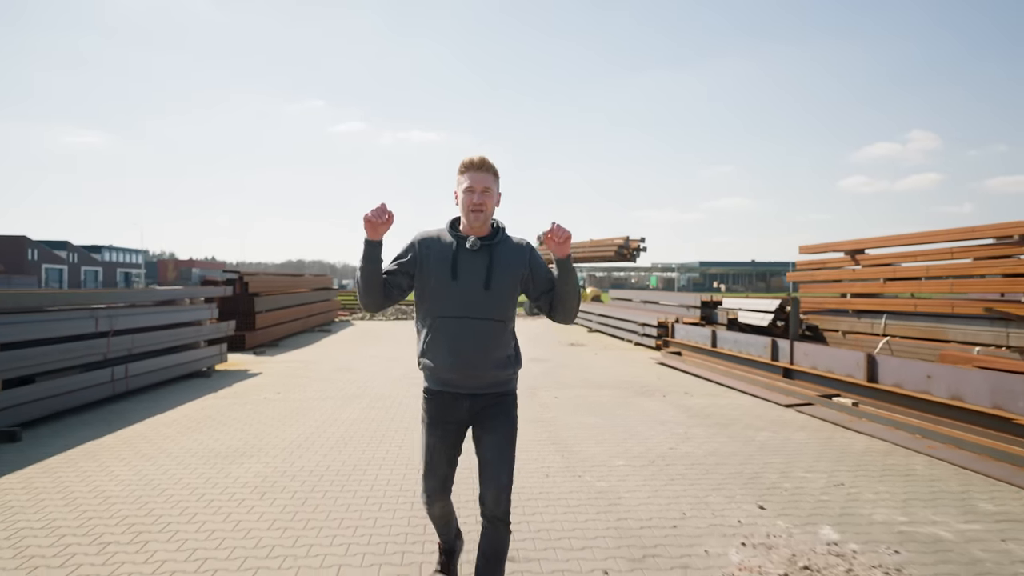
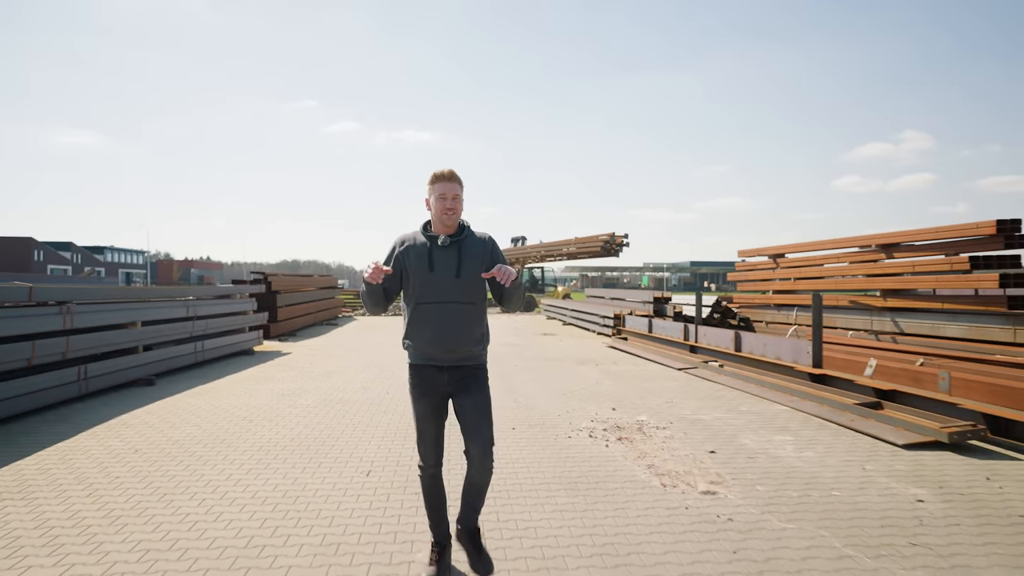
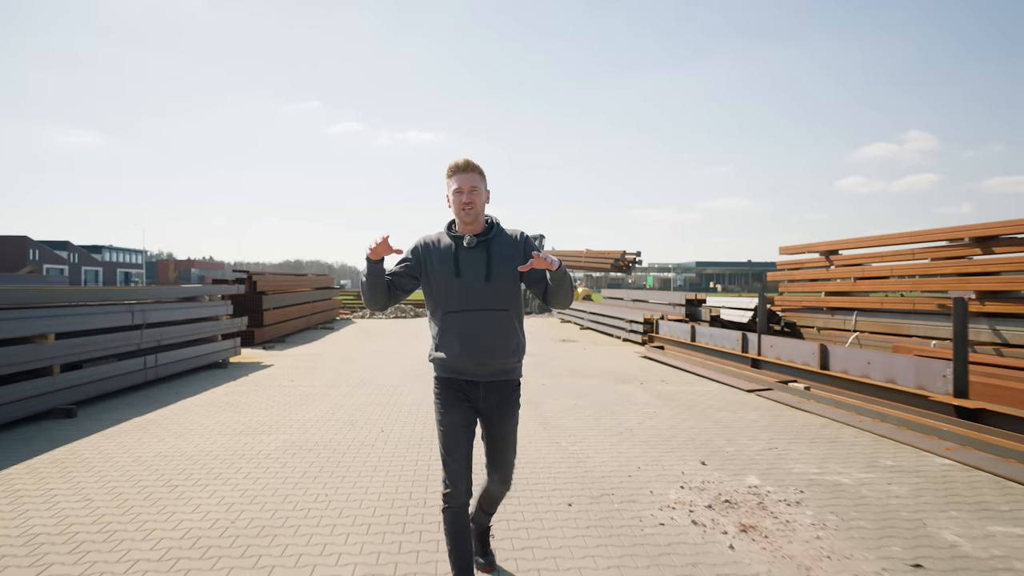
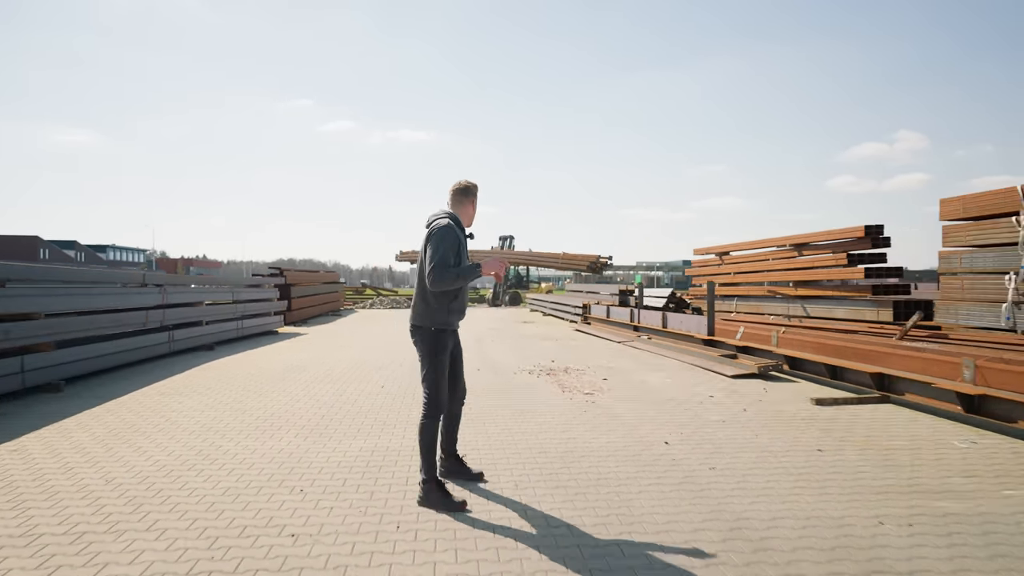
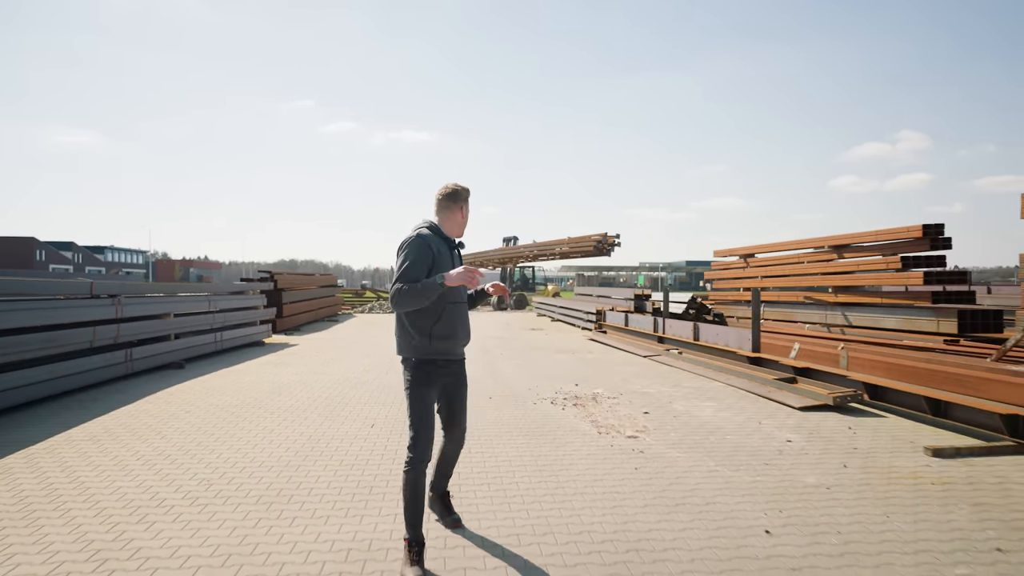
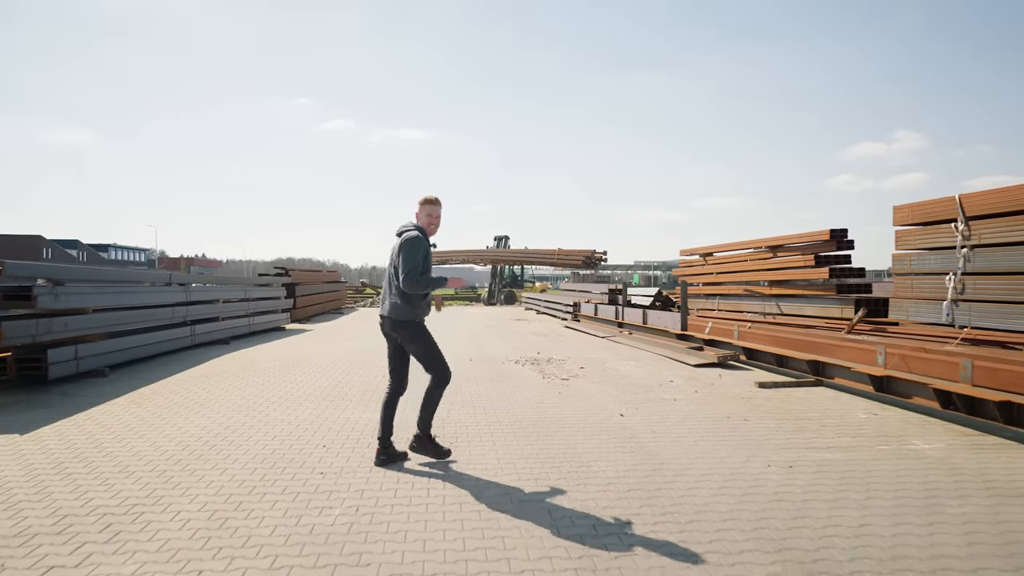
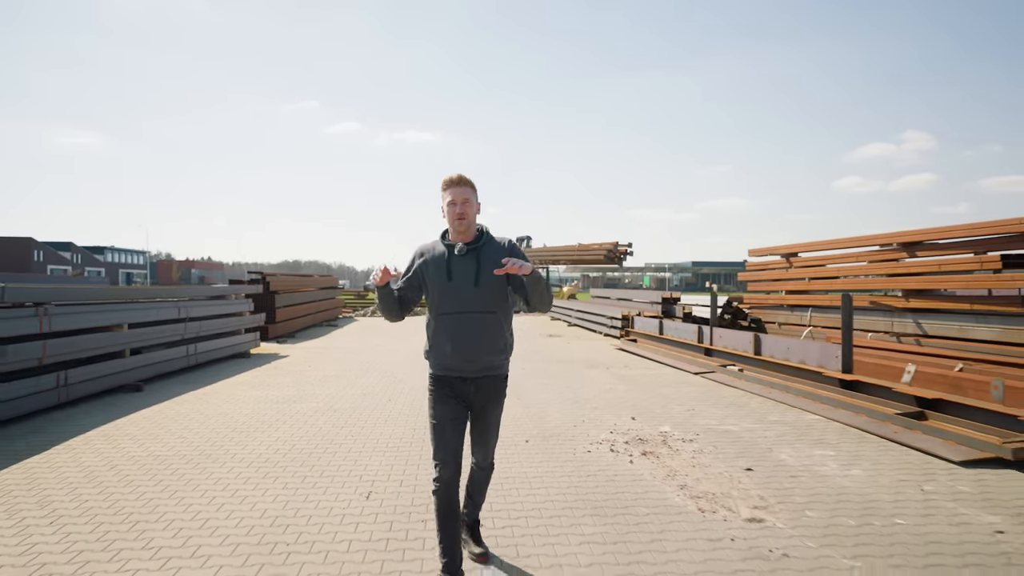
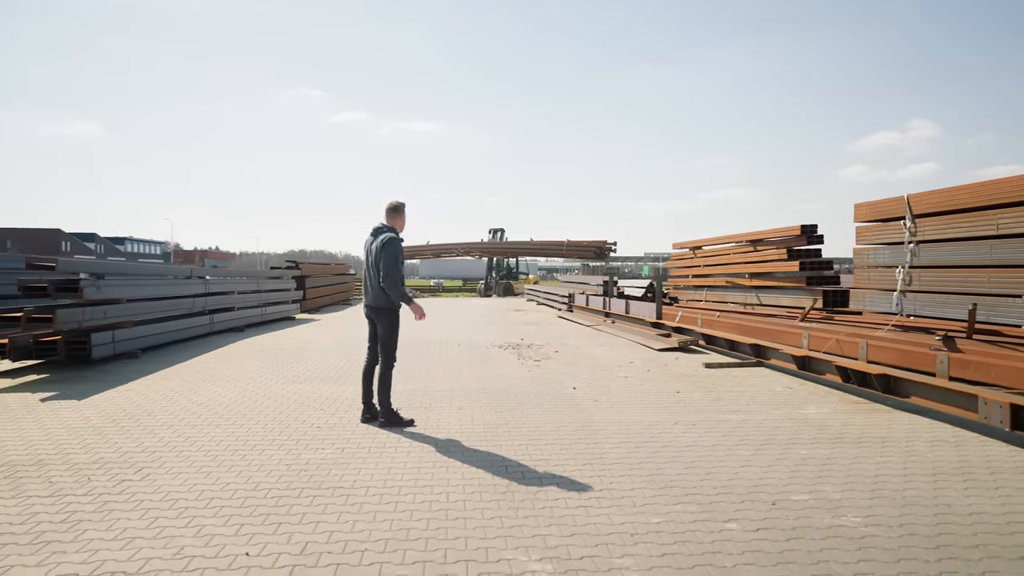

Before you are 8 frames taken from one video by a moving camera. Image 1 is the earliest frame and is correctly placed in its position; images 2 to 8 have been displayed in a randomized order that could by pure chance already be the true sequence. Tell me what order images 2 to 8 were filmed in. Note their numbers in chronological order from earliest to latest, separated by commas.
3, 7, 2, 5, 4, 6, 8
